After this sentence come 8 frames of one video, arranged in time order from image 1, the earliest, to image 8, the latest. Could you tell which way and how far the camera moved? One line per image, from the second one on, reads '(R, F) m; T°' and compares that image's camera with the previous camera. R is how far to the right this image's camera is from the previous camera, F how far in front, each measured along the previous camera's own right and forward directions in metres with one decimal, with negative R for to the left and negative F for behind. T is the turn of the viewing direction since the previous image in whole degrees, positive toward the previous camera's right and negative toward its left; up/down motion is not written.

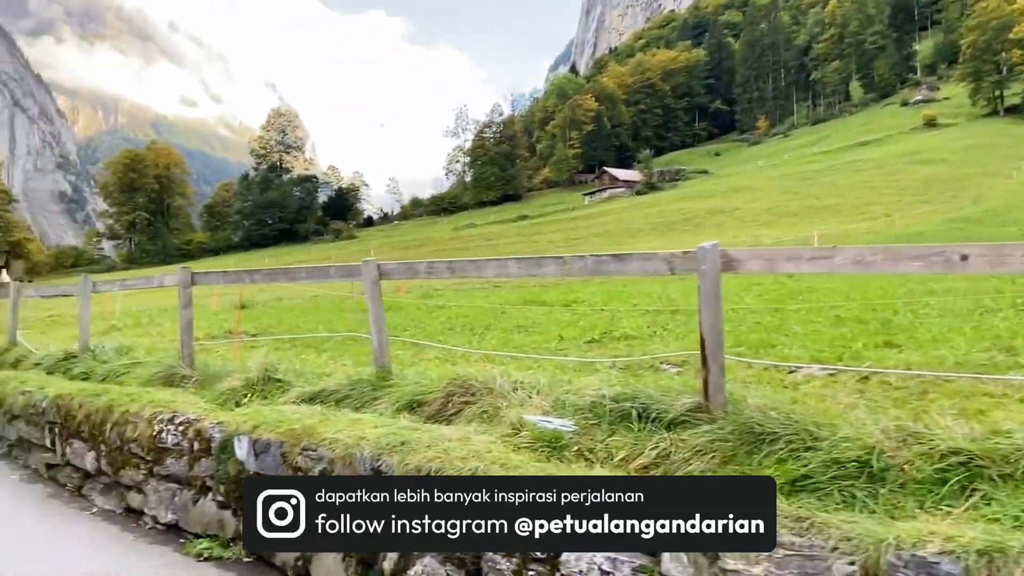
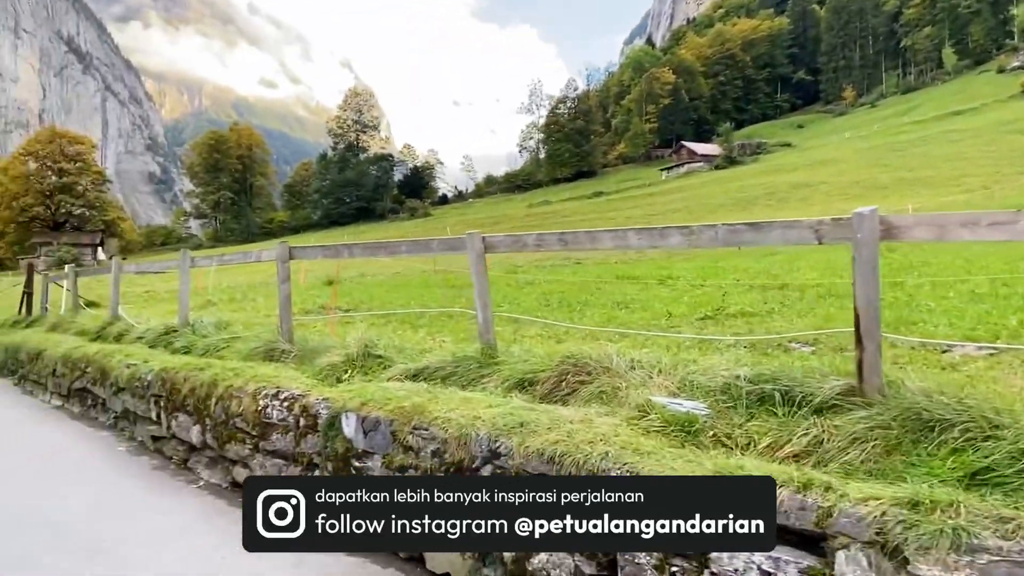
(-0.3, +0.3) m; -5°
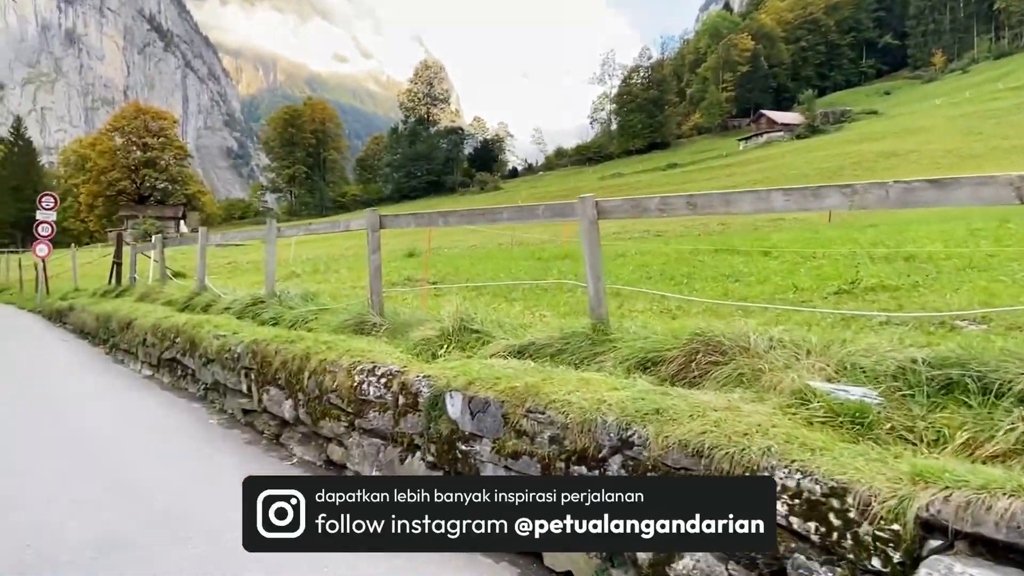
(-0.3, +0.5) m; -5°
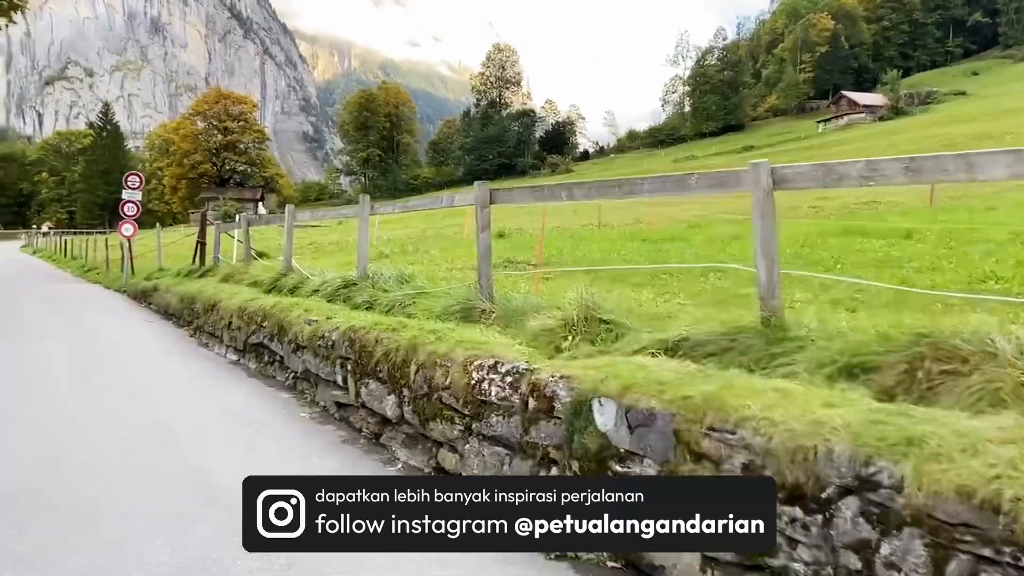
(-0.5, +0.9) m; -5°
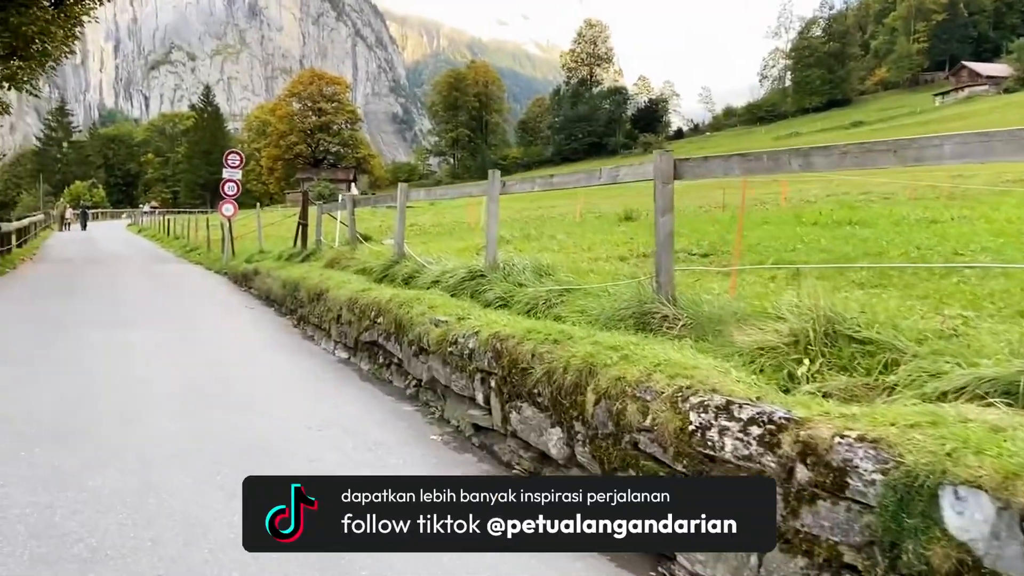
(-0.7, +1.5) m; -6°
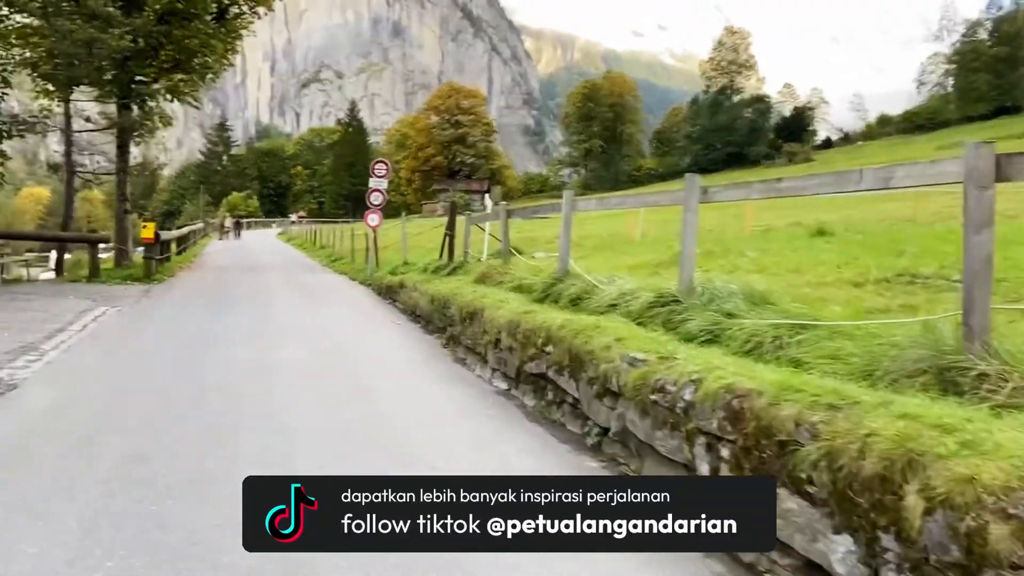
(-0.6, +1.2) m; -9°
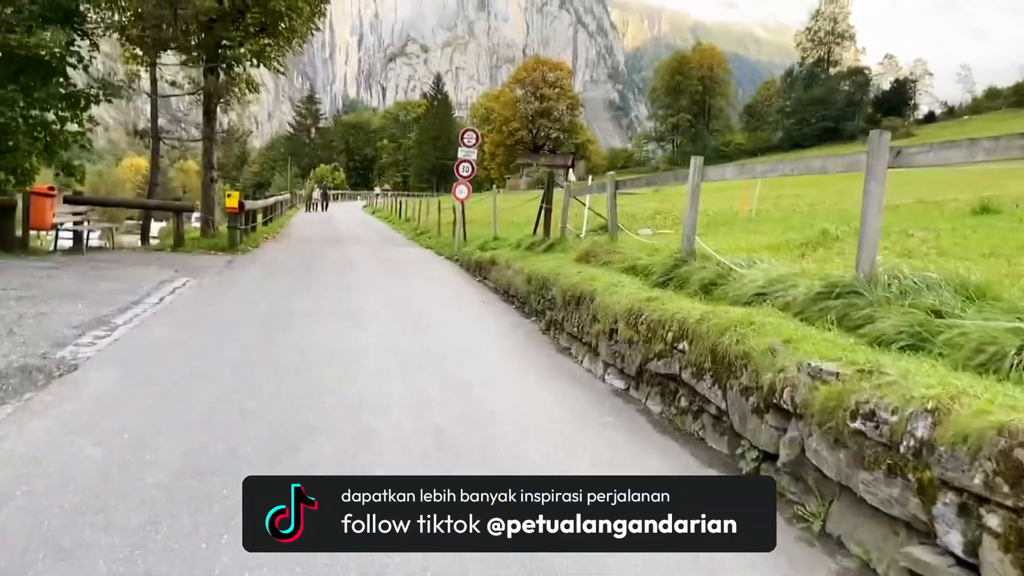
(-0.3, +1.2) m; -6°
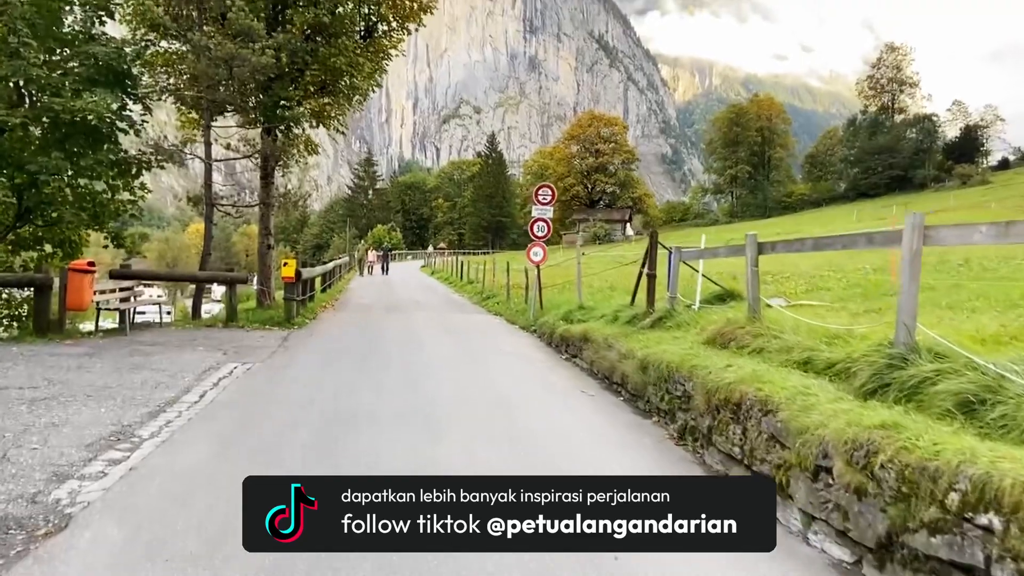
(-0.6, +2.0) m; -4°
